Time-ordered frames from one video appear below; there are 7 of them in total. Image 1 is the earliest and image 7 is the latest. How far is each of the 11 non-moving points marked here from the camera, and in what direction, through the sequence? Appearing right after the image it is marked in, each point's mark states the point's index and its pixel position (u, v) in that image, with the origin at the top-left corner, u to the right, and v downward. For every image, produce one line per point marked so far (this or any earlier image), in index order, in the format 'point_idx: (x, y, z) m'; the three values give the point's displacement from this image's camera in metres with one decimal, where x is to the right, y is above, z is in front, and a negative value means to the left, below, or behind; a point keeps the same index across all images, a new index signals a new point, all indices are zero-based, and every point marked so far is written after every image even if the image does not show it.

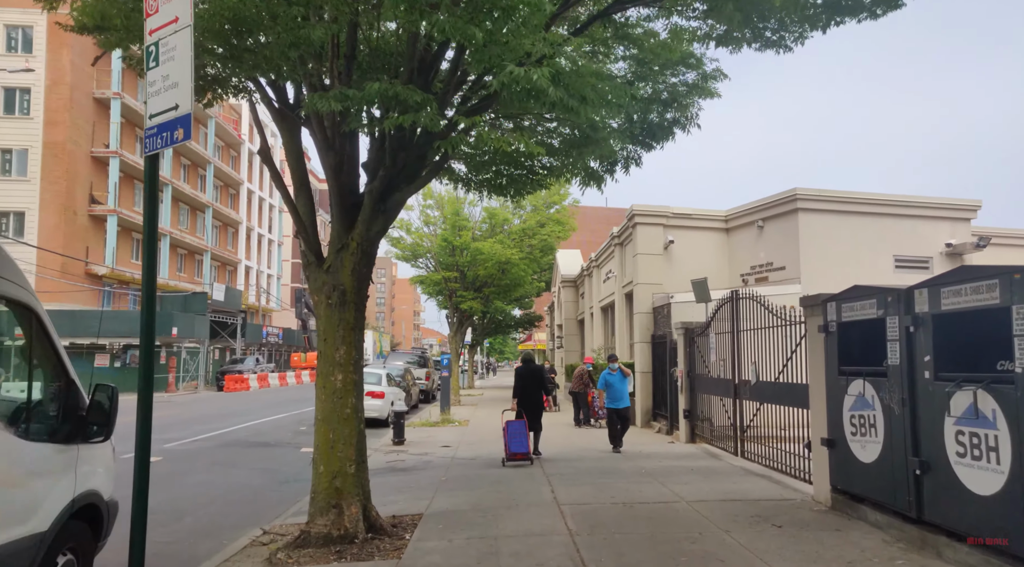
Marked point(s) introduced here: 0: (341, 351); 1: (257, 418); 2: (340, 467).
0: (-1.6, -0.6, +6.5) m
1: (-6.9, -3.6, +18.5) m
2: (-1.6, -1.7, +6.3) m
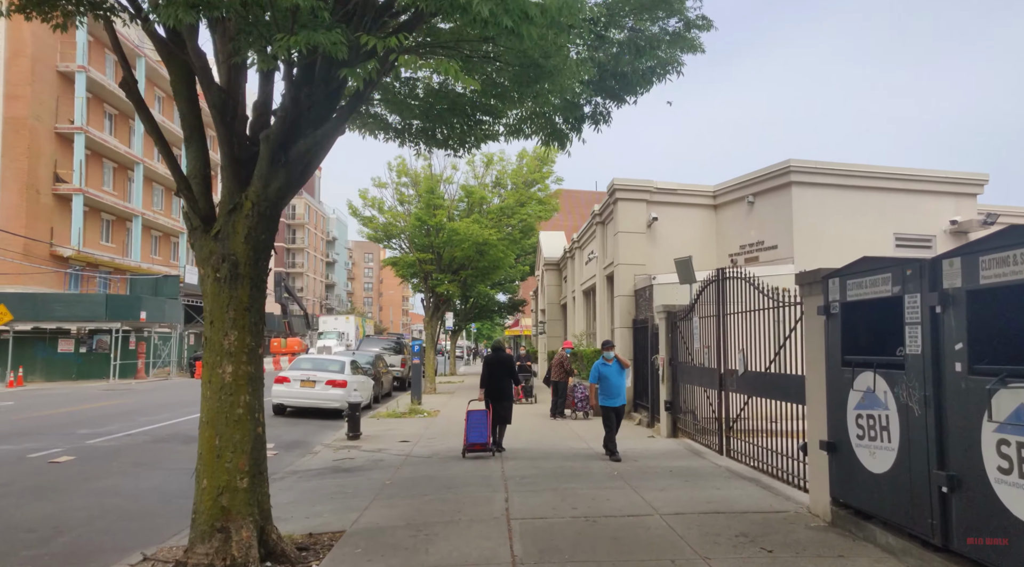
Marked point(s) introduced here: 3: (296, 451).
0: (-2.1, -0.4, +5.2) m
1: (-7.6, -3.2, +17.2) m
2: (-2.1, -1.5, +5.1) m
3: (-3.7, -2.9, +11.7) m
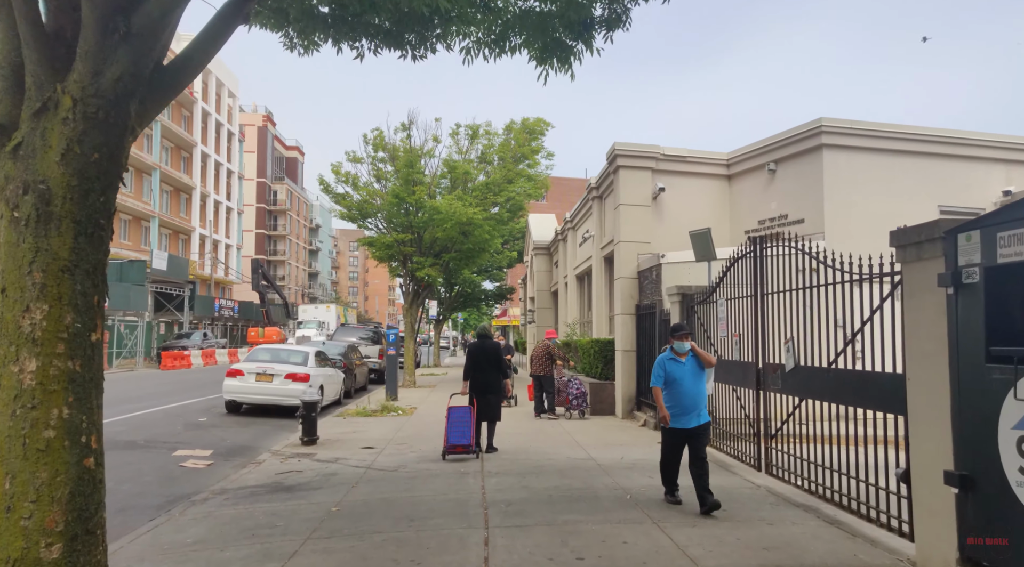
0: (-2.2, -0.1, +3.2) m
1: (-7.9, -2.7, +15.2) m
2: (-2.2, -1.2, +3.1) m
3: (-3.9, -2.5, +9.8) m
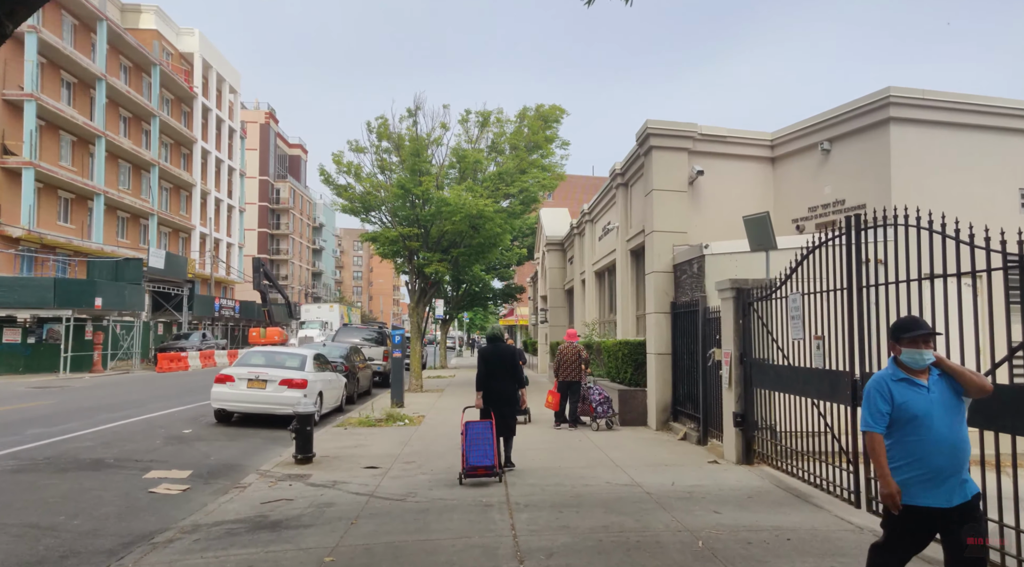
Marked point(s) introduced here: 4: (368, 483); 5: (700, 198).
0: (-2.0, -0.1, +1.8) m
1: (-7.5, -2.6, +13.8) m
2: (-1.9, -1.1, +1.7) m
3: (-3.6, -2.5, +8.4) m
4: (-1.7, -2.4, +8.1) m
5: (+3.3, +1.5, +12.1) m
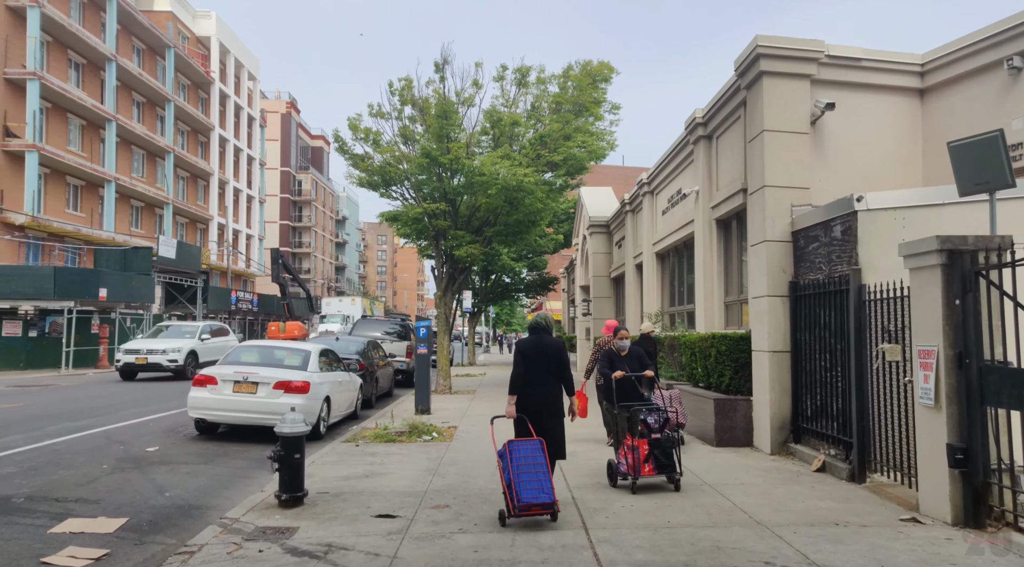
0: (-1.5, +0.2, -1.0) m
1: (-6.6, -2.3, +11.2) m
2: (-1.5, -0.8, -1.2) m
3: (-2.9, -2.1, +5.6) m
4: (-1.0, -2.0, +5.3) m
5: (+4.1, +1.9, +9.1) m
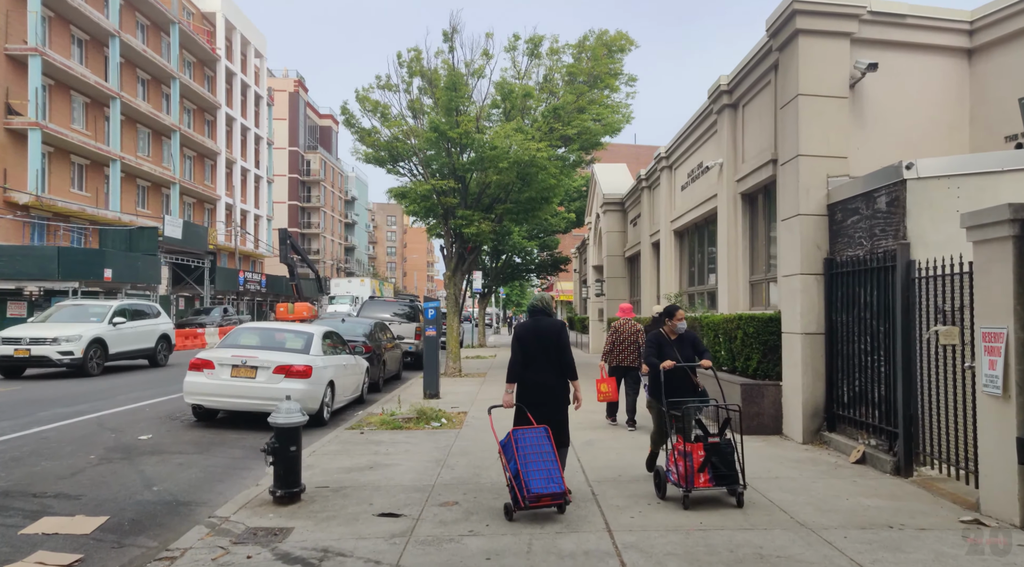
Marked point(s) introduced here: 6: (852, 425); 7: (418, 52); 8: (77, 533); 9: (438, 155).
0: (-1.5, +0.2, -1.6) m
1: (-6.4, -2.0, +10.7) m
2: (-1.4, -0.9, -1.7) m
3: (-2.8, -2.0, +5.1) m
4: (-0.9, -1.9, +4.7) m
5: (+4.3, +2.1, +8.3) m
6: (+3.7, -1.6, +7.5) m
7: (-2.5, +6.1, +18.1) m
8: (-3.3, -1.9, +5.3) m
9: (-1.8, +3.2, +16.8) m
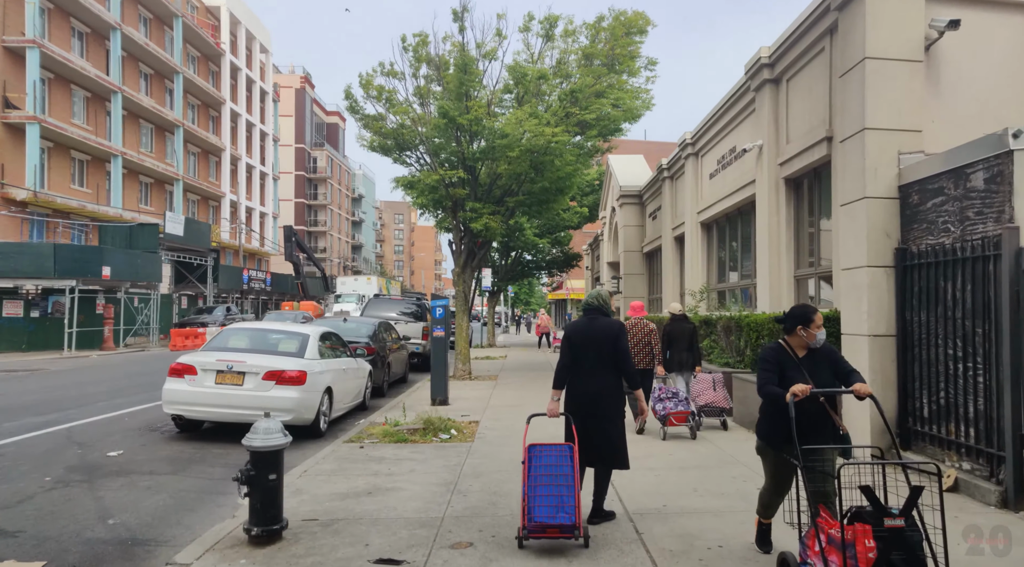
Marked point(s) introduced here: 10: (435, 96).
0: (-1.4, +0.2, -2.7) m
1: (-6.2, -1.9, +9.7) m
2: (-1.3, -0.8, -2.8) m
3: (-2.6, -1.9, +4.0) m
4: (-0.7, -1.8, +3.7) m
5: (+4.5, +2.2, +7.2) m
6: (+3.9, -1.5, +6.4) m
7: (-2.2, +6.2, +17.1) m
8: (-3.2, -1.9, +4.3) m
9: (-1.5, +3.2, +15.7) m
10: (-1.8, +4.4, +16.1) m
